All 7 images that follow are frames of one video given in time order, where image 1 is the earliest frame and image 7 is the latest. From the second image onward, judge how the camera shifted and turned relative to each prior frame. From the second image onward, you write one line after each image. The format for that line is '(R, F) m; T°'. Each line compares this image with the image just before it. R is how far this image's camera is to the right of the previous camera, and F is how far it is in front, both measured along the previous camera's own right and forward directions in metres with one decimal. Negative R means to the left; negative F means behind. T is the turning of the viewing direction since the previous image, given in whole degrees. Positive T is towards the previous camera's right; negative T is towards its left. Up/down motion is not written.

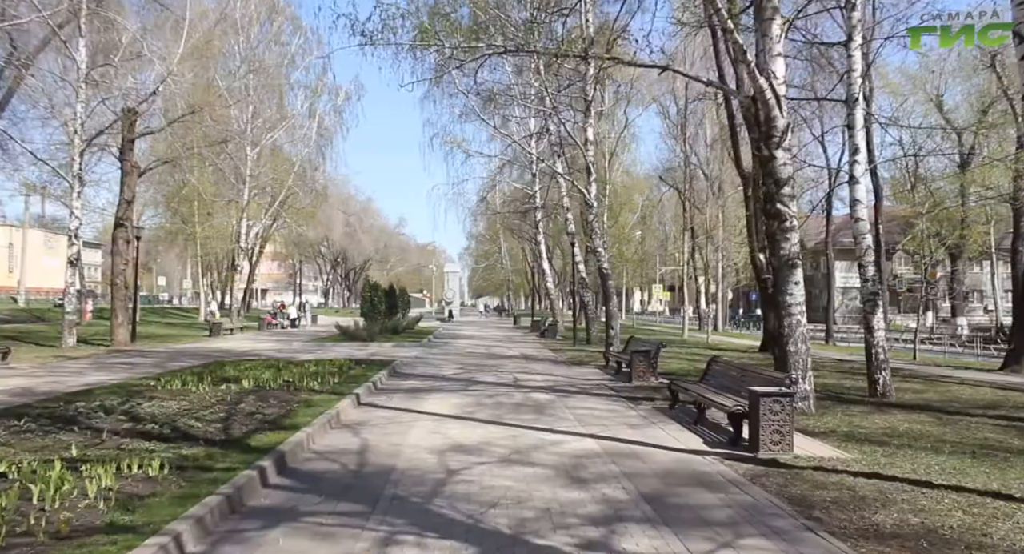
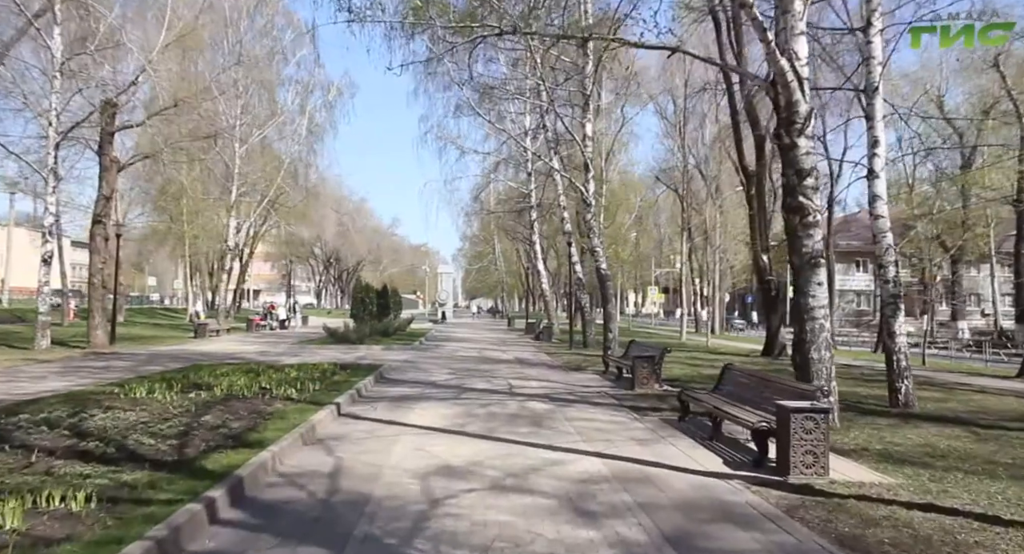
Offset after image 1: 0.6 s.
(0.0, +0.9) m; 0°
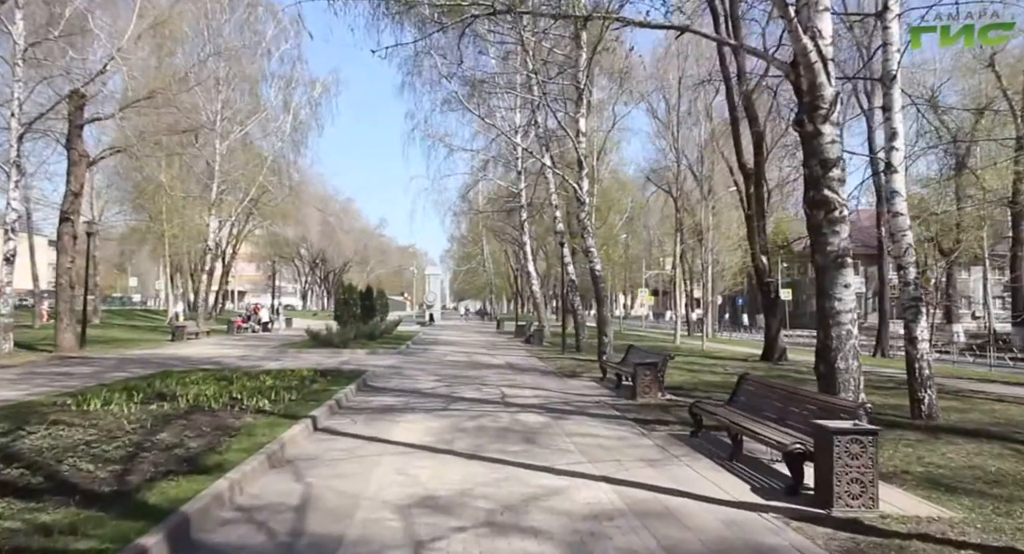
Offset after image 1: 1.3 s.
(-0.1, +0.9) m; +1°
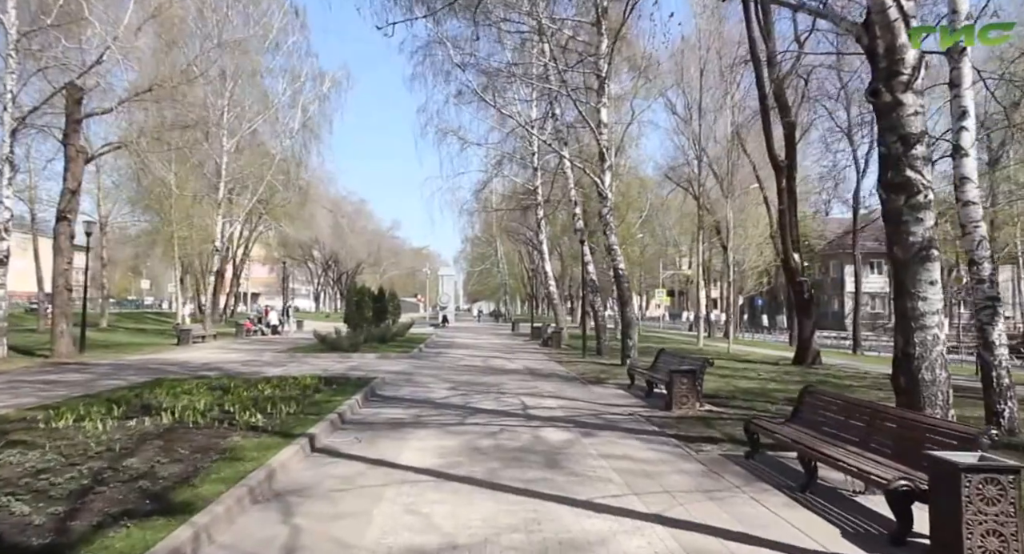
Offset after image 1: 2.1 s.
(-0.1, +1.2) m; -1°
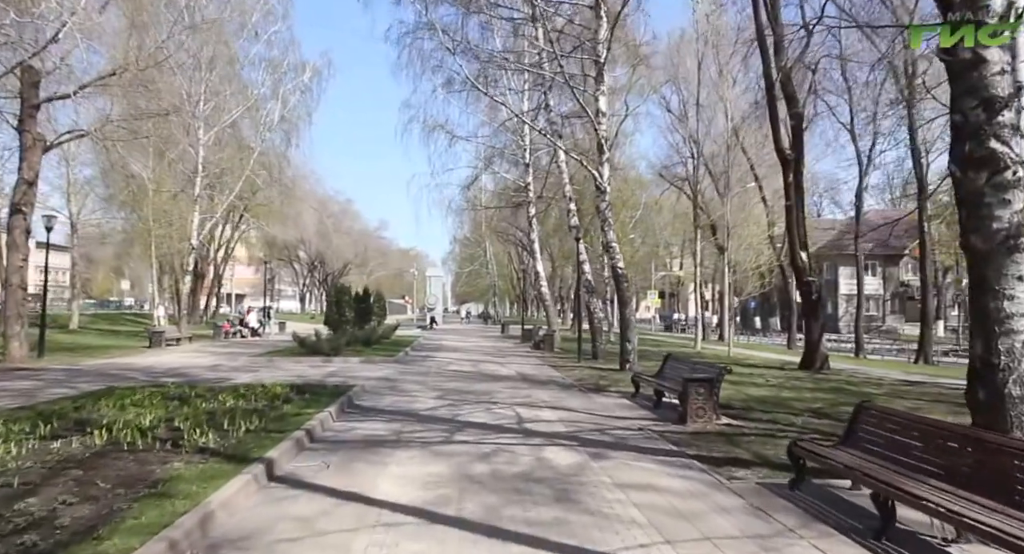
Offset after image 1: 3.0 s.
(-0.1, +1.3) m; +1°
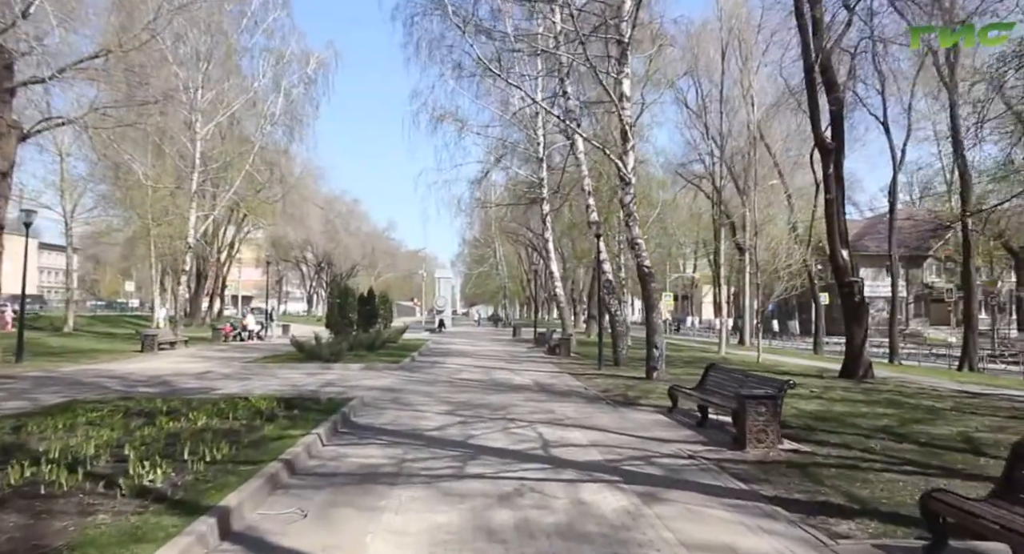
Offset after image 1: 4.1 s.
(-0.2, +1.7) m; -1°
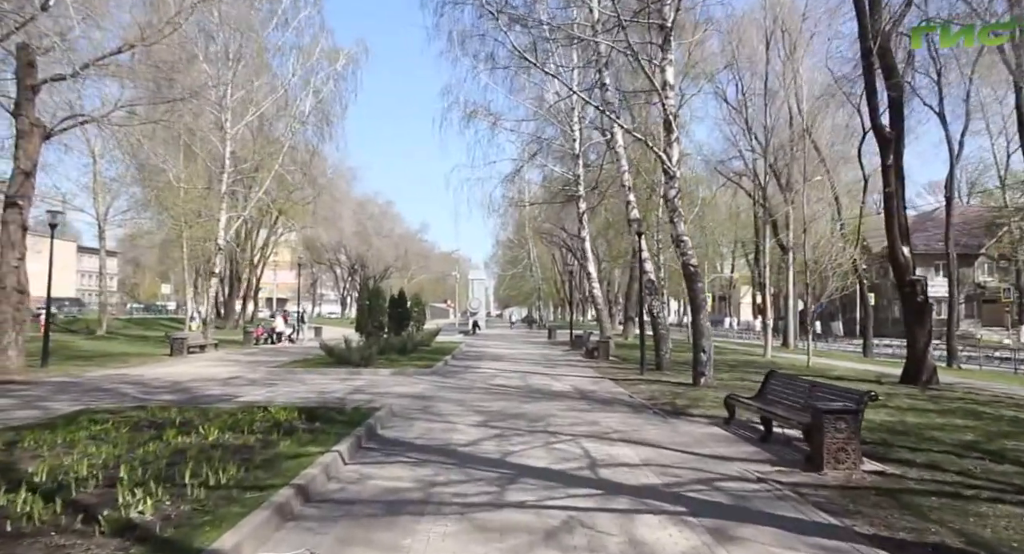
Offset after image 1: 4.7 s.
(-0.1, +0.9) m; -3°
